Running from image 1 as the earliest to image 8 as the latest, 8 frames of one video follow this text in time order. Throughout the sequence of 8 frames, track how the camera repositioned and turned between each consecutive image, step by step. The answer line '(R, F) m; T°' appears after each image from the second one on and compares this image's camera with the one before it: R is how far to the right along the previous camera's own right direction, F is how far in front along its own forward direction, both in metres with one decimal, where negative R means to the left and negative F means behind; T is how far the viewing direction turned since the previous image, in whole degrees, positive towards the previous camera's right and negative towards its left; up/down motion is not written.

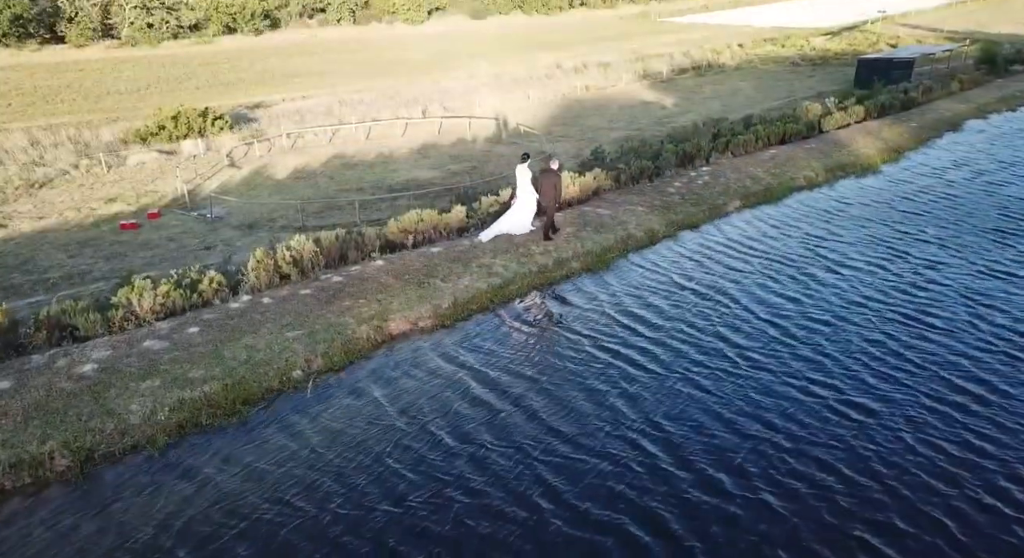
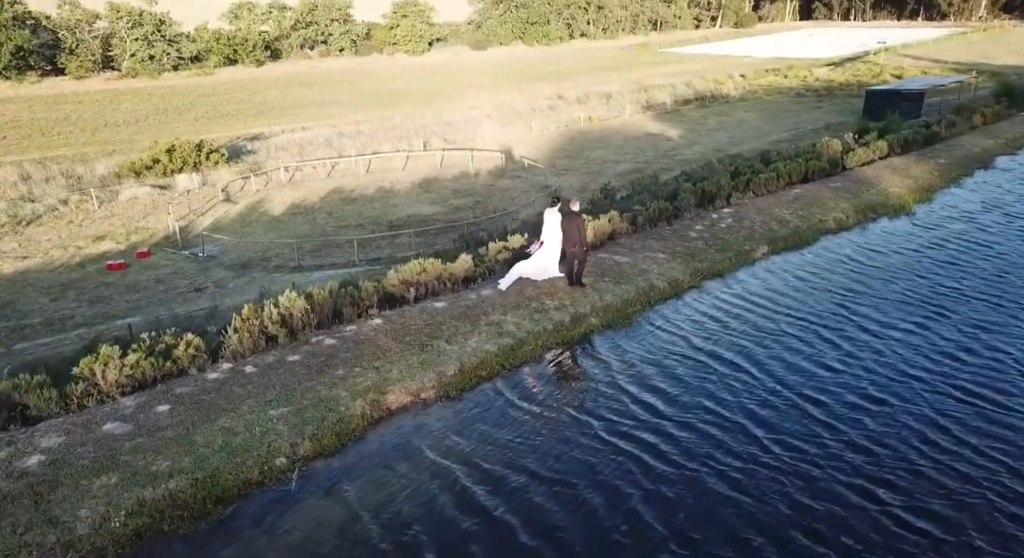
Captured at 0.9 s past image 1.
(-0.1, +0.8) m; 0°
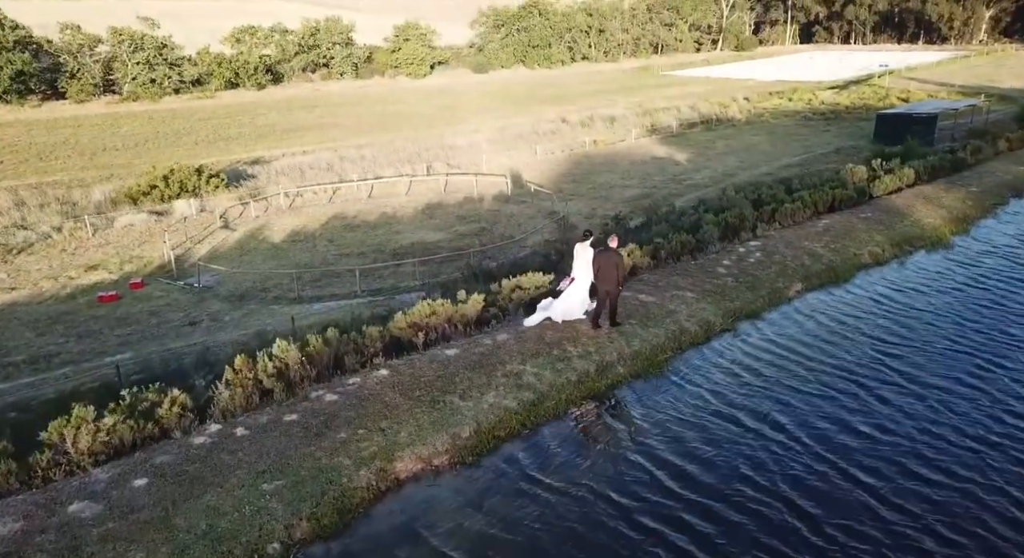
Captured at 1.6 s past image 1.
(-0.2, +0.7) m; 0°
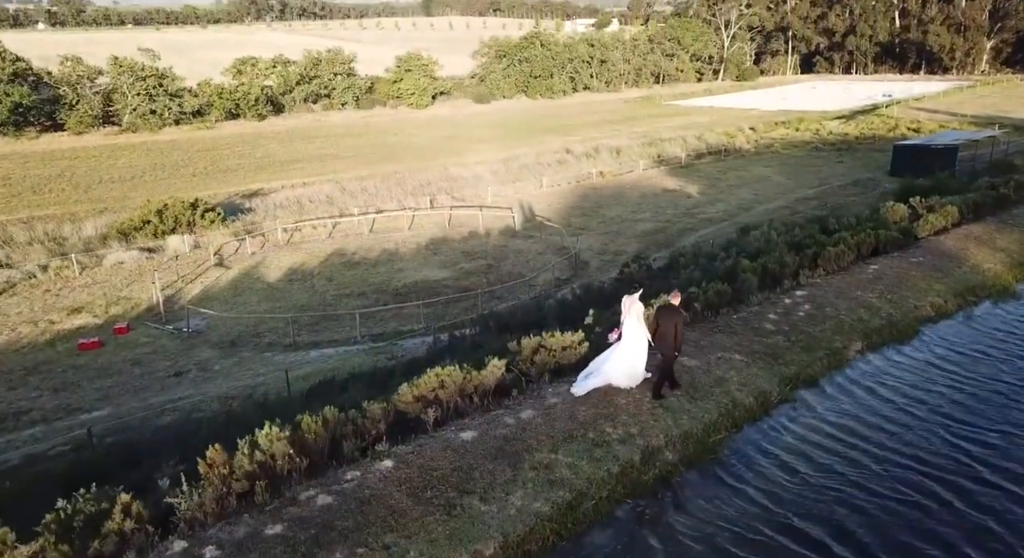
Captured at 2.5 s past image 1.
(-0.2, +1.0) m; 0°
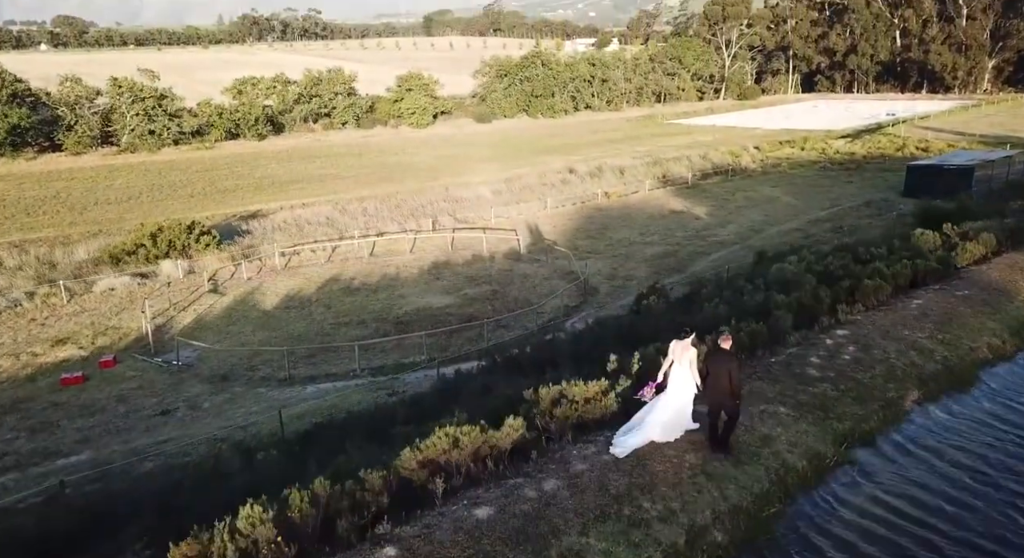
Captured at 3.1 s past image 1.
(-0.2, +0.8) m; 0°
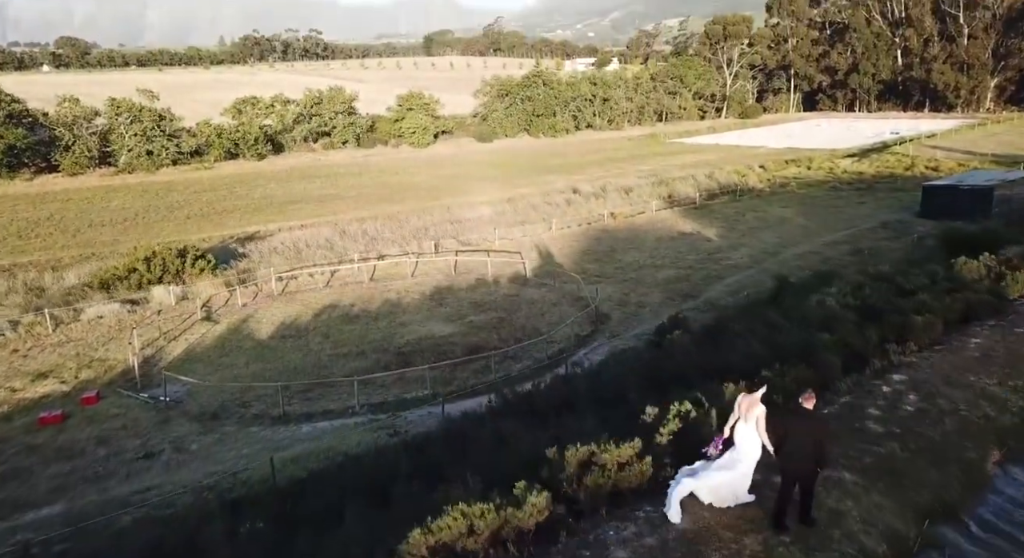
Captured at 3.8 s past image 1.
(-0.2, +0.8) m; 0°
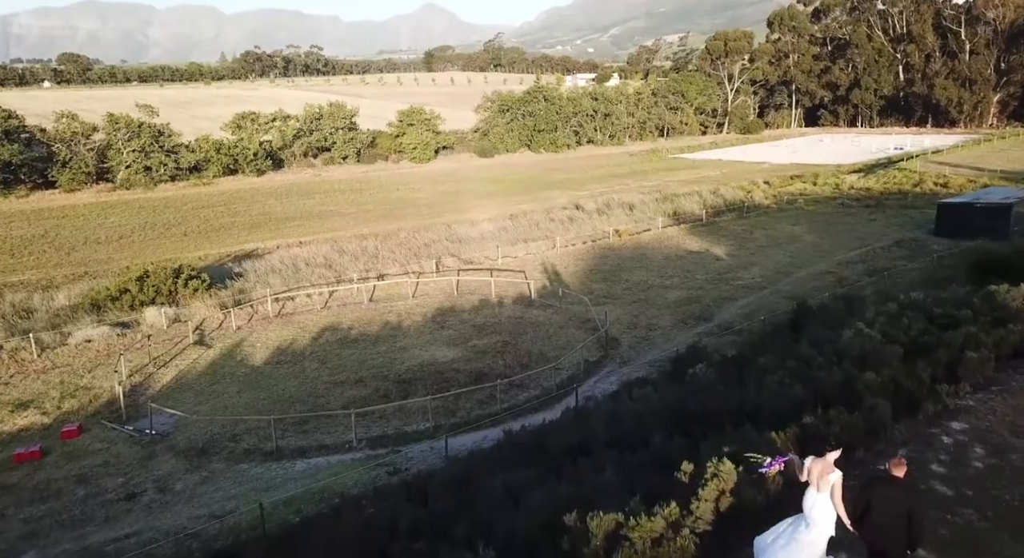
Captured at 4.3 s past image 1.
(-0.1, +0.7) m; 0°
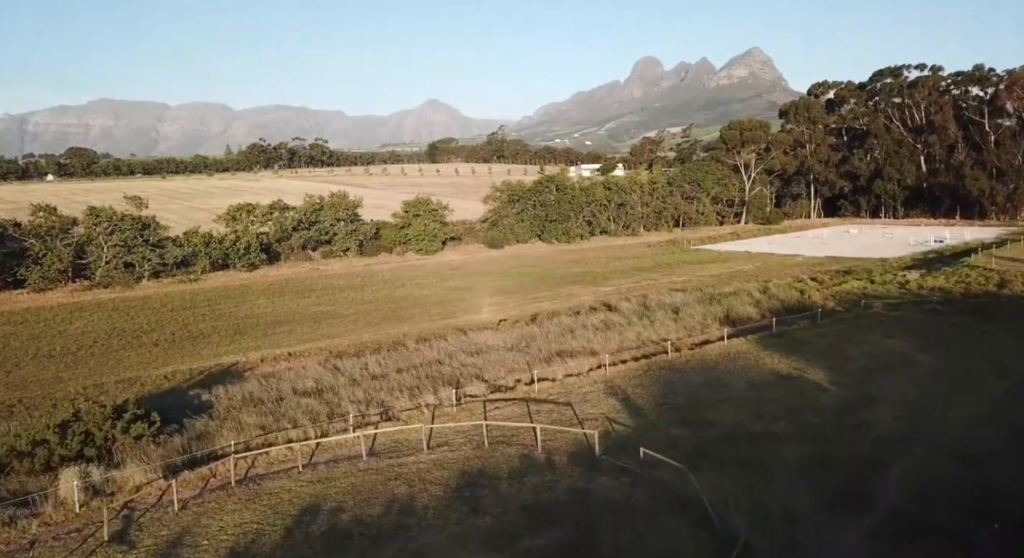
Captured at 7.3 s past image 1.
(-1.2, +5.3) m; 0°
